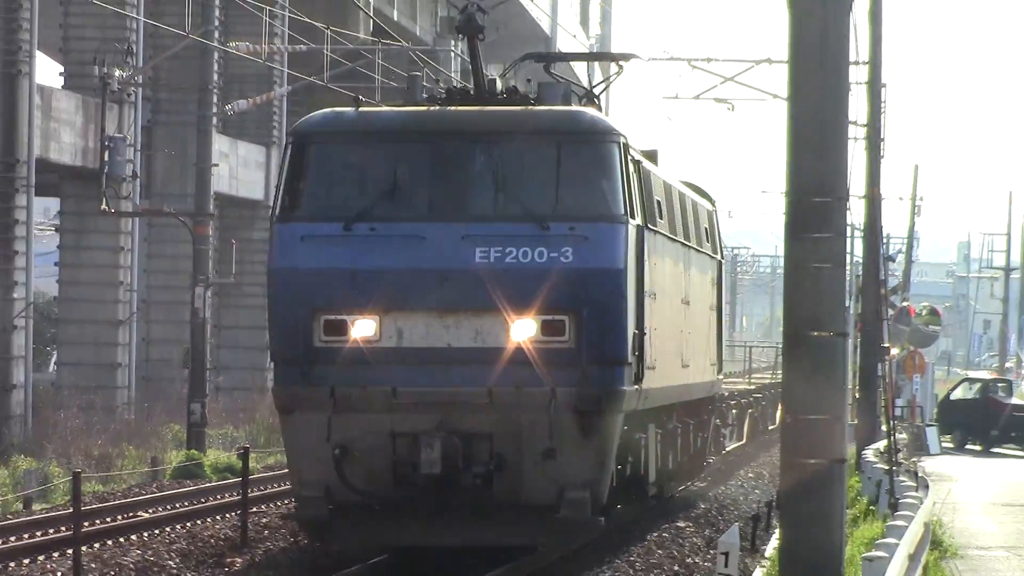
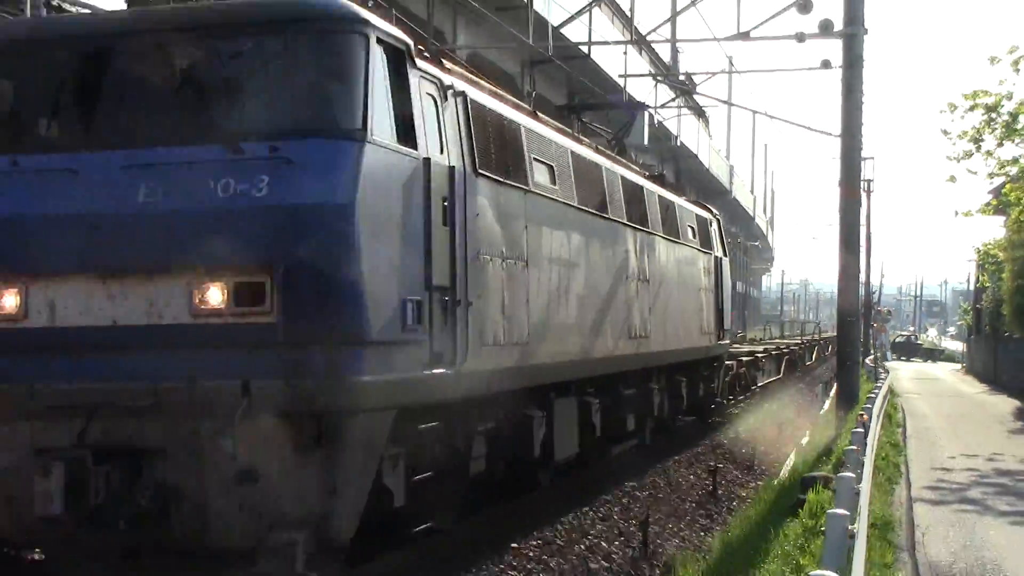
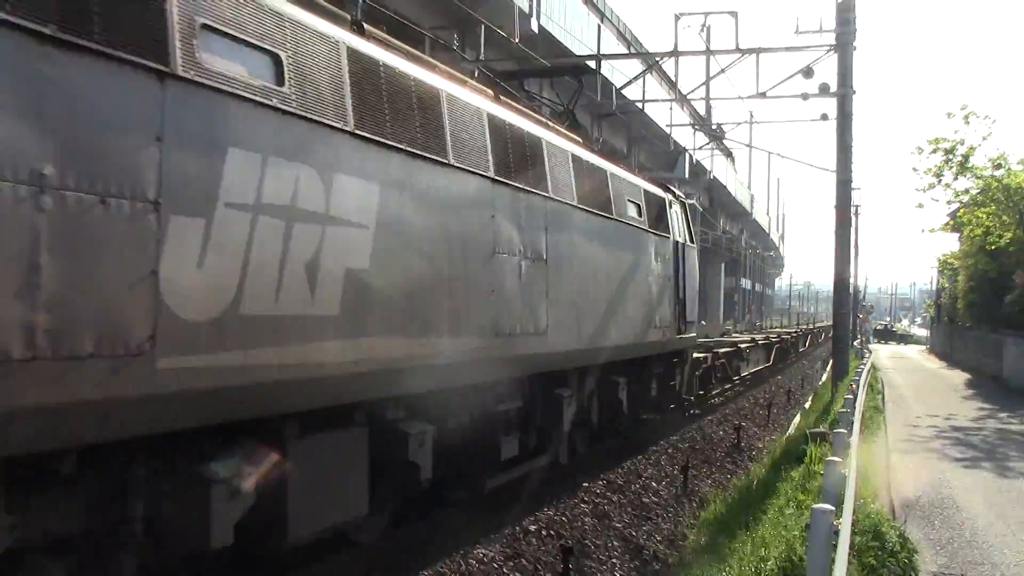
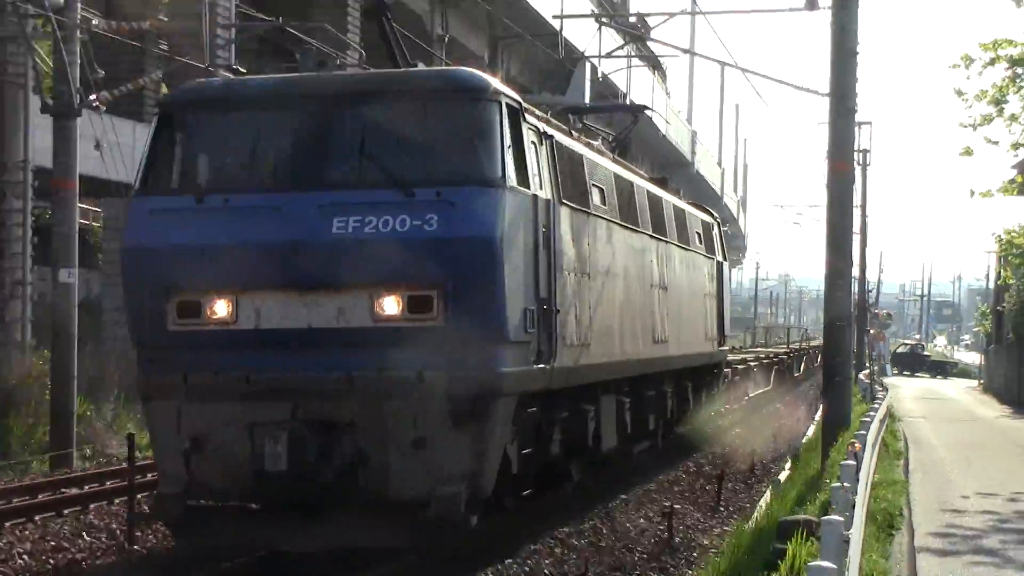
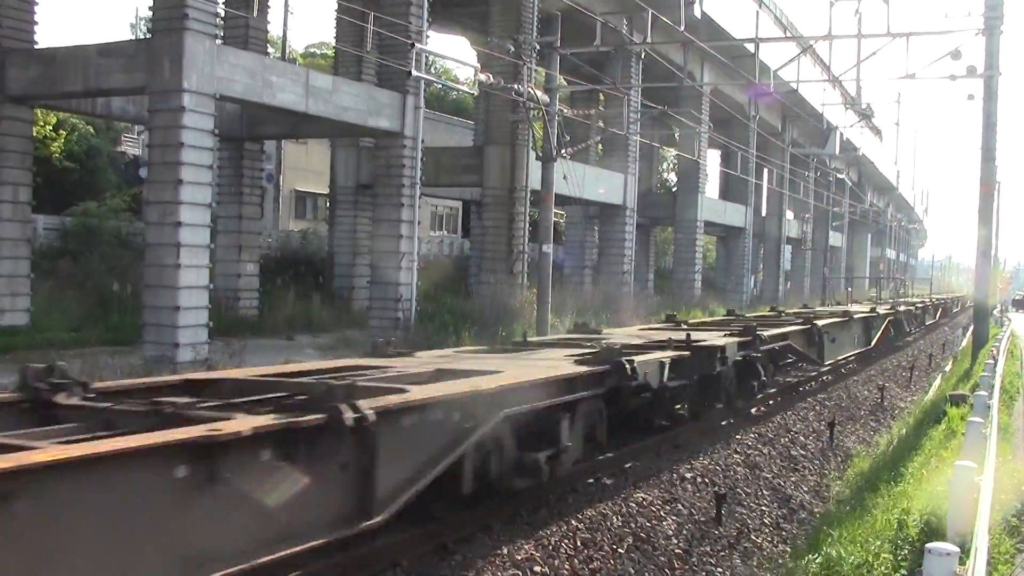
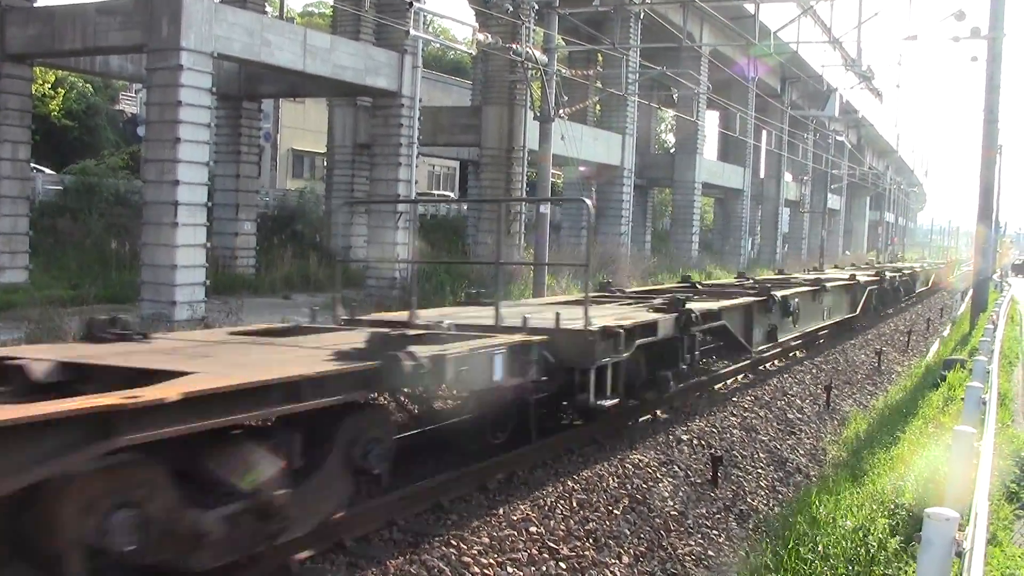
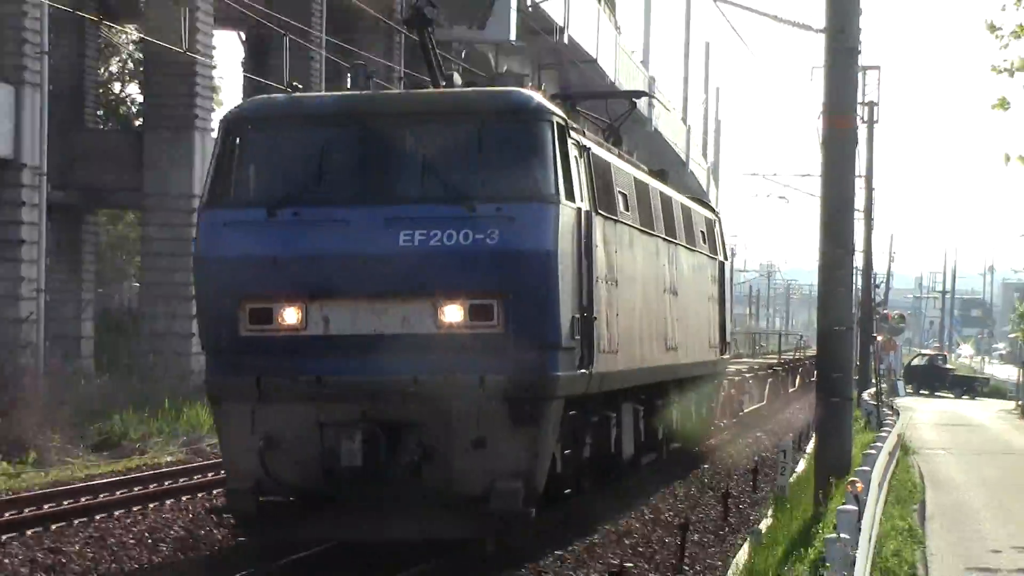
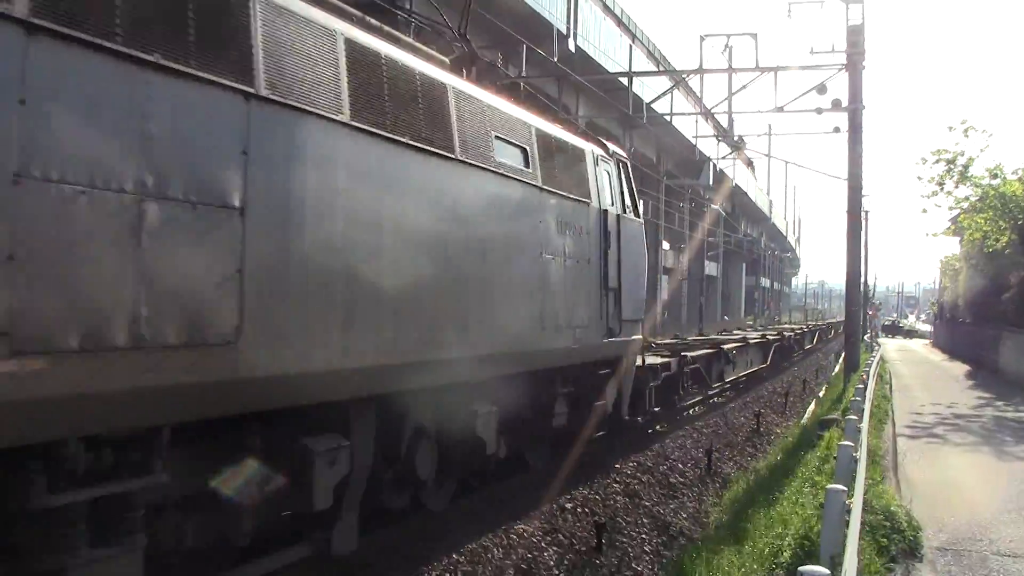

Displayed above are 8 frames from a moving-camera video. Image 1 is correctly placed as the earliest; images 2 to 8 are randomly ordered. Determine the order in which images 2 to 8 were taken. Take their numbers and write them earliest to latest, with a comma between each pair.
7, 4, 2, 3, 8, 5, 6
